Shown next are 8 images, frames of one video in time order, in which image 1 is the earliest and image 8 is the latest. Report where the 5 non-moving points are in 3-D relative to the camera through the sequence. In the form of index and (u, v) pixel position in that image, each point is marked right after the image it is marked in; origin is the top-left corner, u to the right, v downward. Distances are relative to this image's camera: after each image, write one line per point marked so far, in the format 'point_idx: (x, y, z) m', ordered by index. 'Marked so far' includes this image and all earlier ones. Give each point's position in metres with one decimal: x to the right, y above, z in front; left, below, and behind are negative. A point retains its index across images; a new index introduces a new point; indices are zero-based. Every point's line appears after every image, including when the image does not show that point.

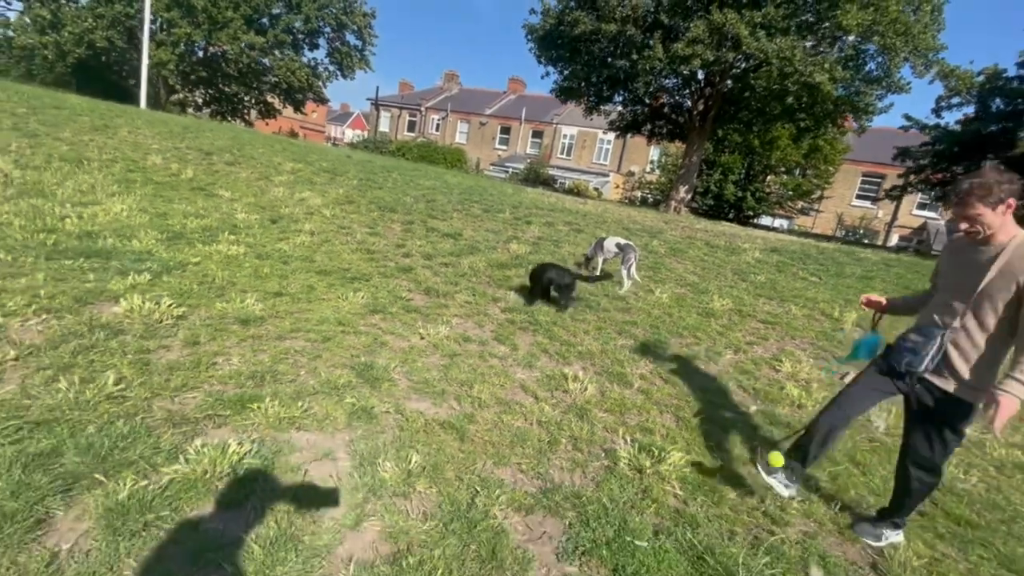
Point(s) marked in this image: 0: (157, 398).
0: (-2.2, -0.7, +3.0) m
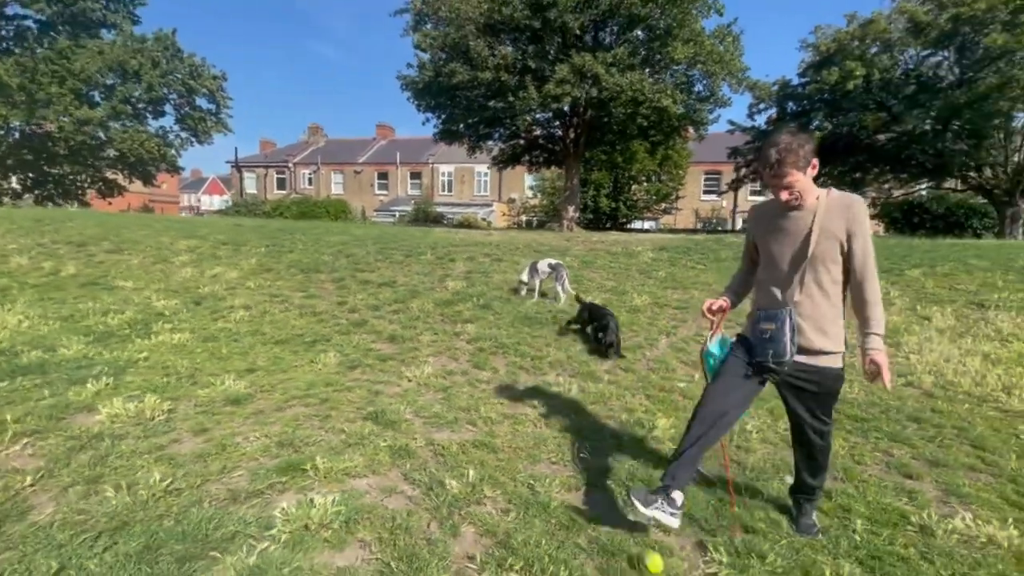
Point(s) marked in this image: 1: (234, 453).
0: (-2.0, -1.3, +3.1) m
1: (-2.0, -1.2, +3.5) m
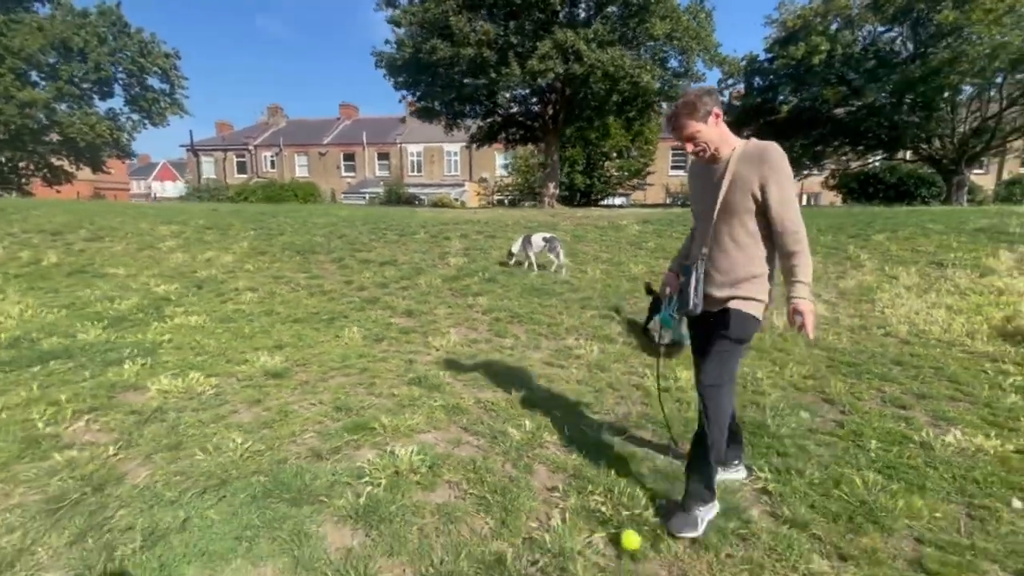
0: (-1.6, -1.1, +3.3) m
1: (-1.6, -1.0, +3.7) m
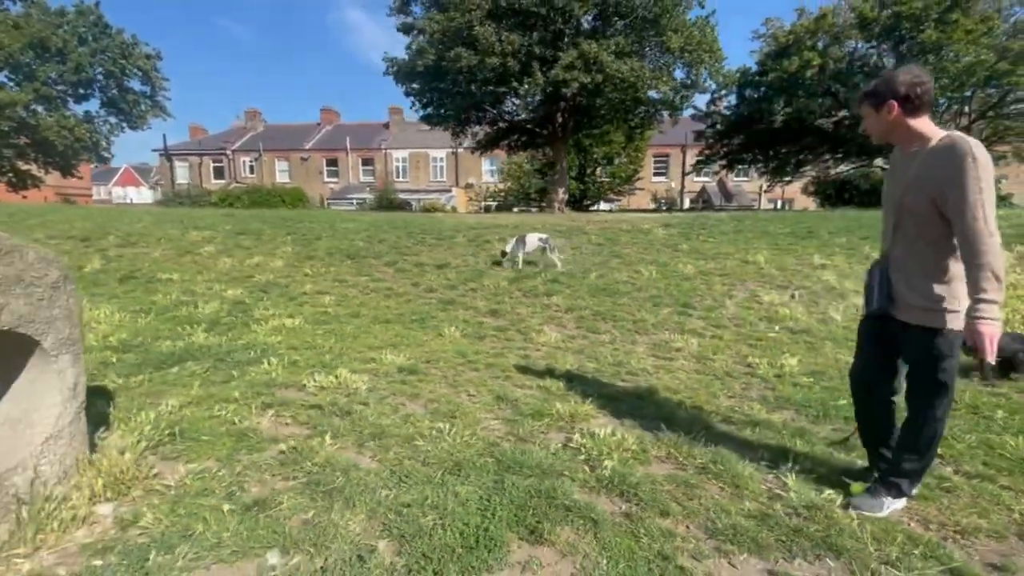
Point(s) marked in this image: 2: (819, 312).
0: (-0.2, -1.0, +3.5) m
1: (-0.3, -1.0, +3.9) m
2: (+4.5, -0.3, +7.0) m
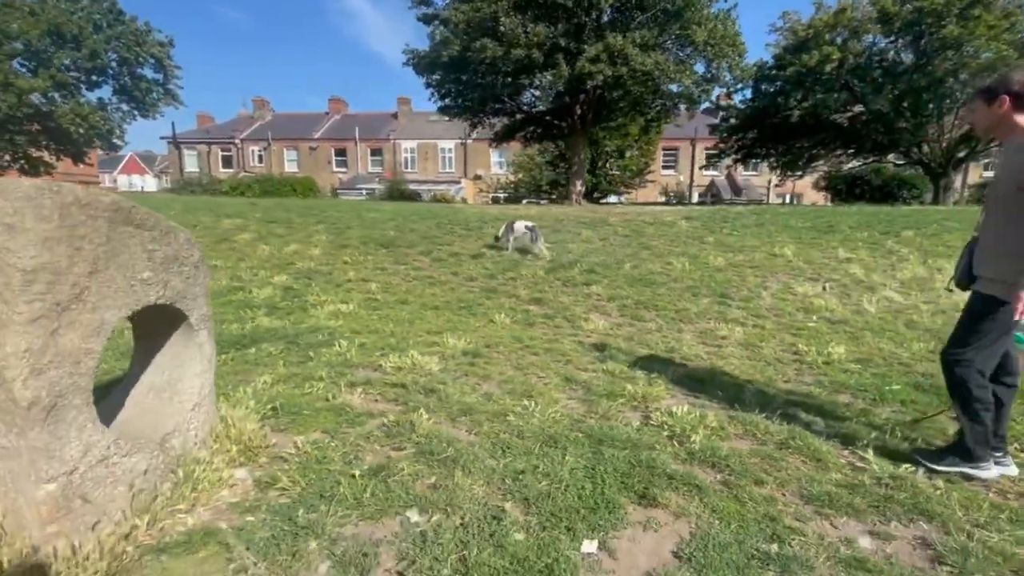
0: (+0.4, -0.9, +3.7) m
1: (+0.3, -0.9, +4.1) m
2: (+5.1, -0.2, +7.2) m
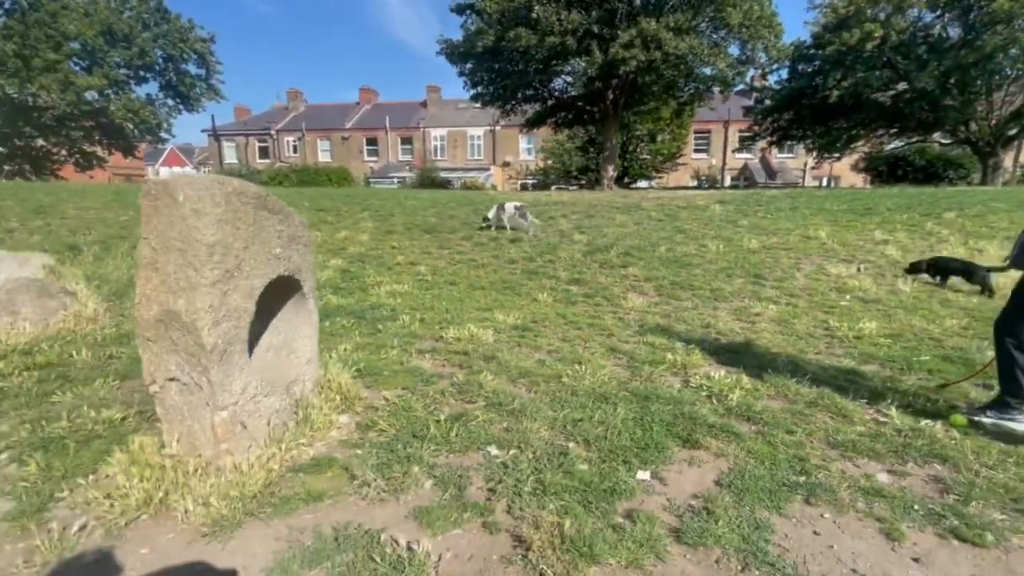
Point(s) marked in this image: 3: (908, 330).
0: (+0.8, -0.7, +4.1) m
1: (+0.8, -0.7, +4.5) m
2: (+5.7, +0.1, +7.3) m
3: (+4.5, -0.5, +5.5) m
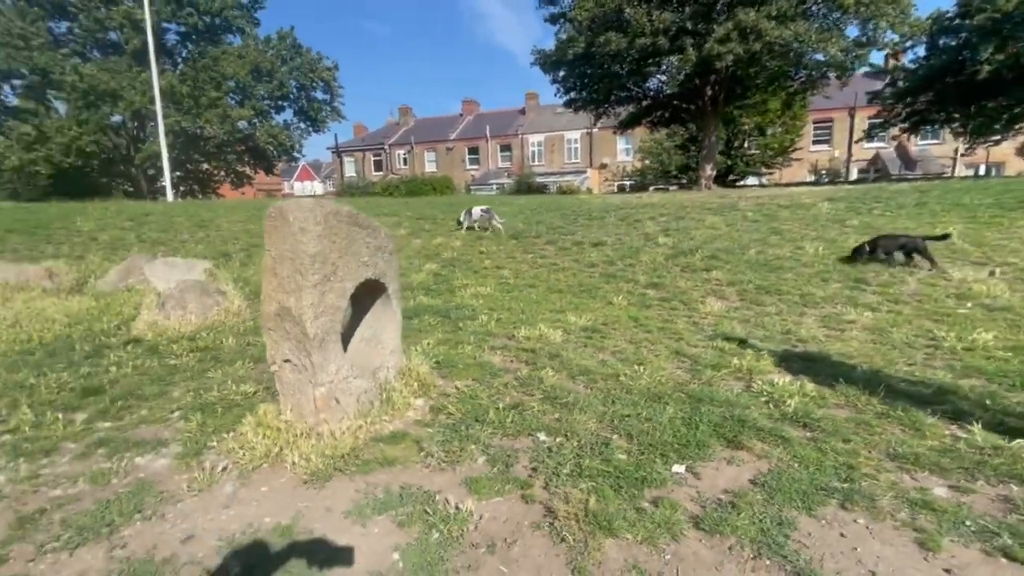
0: (+1.4, -0.8, +4.3) m
1: (+1.4, -0.7, +4.7) m
2: (+6.8, 0.0, +6.4) m
3: (+5.3, -0.5, +4.8) m
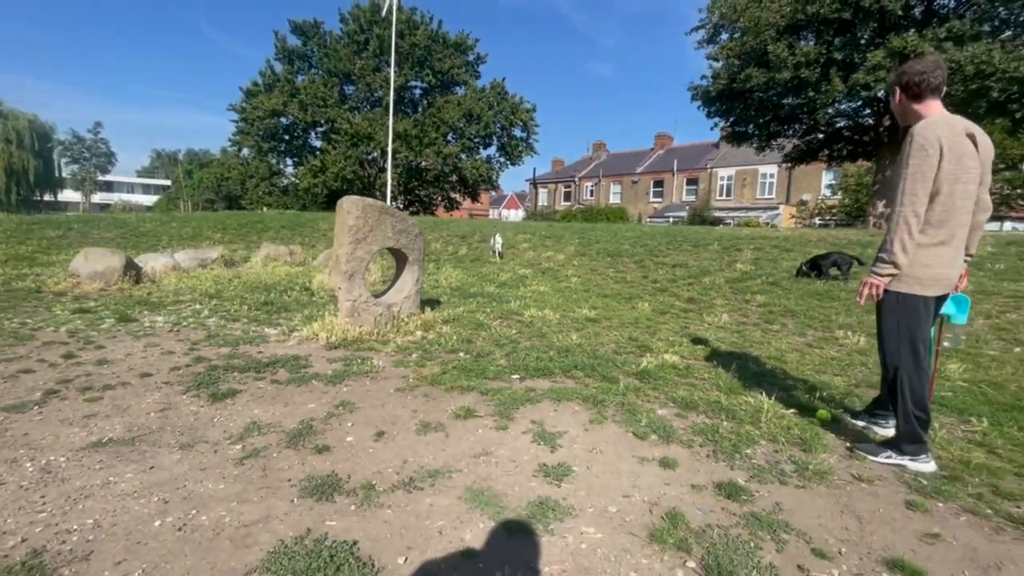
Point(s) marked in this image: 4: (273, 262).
0: (+1.0, -0.7, +5.4) m
1: (+1.1, -0.6, +5.8) m
2: (+6.9, -0.7, +5.3) m
3: (+4.8, -0.9, +4.4) m
4: (-5.8, +0.6, +11.7) m
